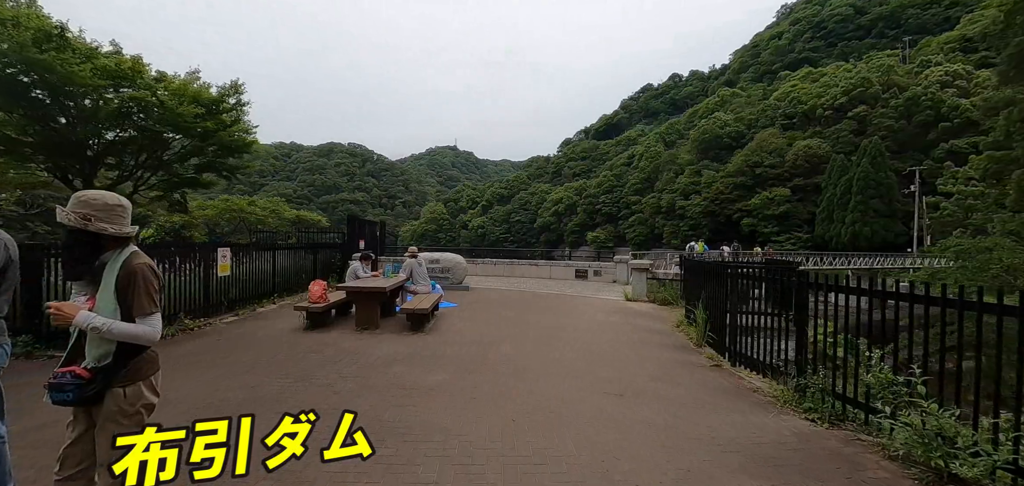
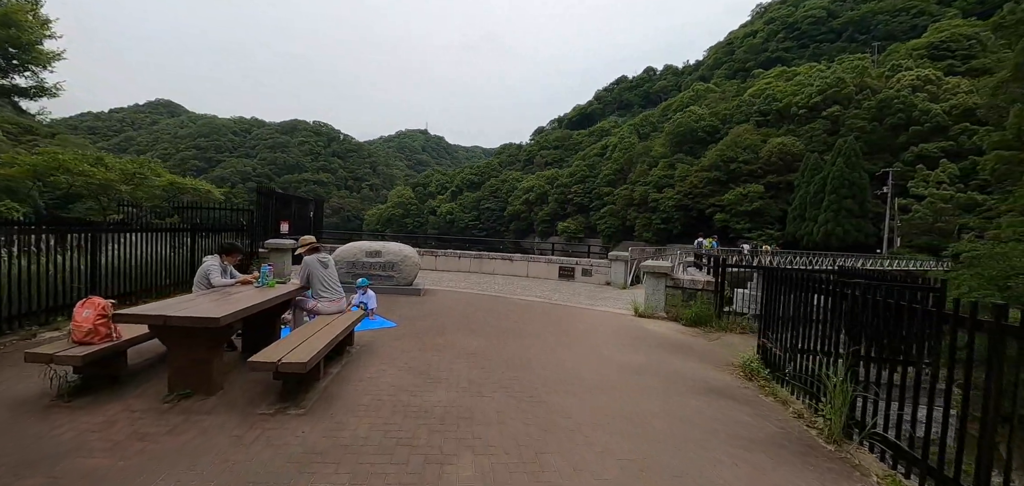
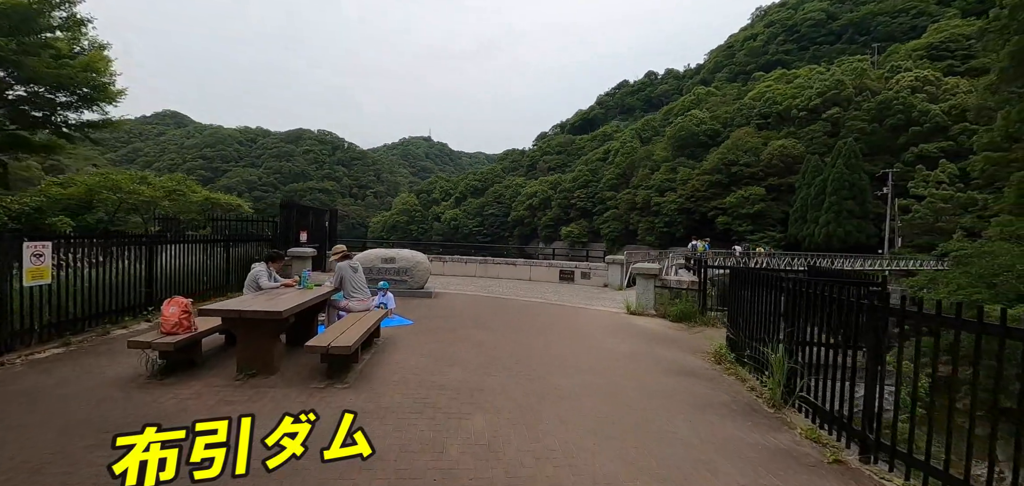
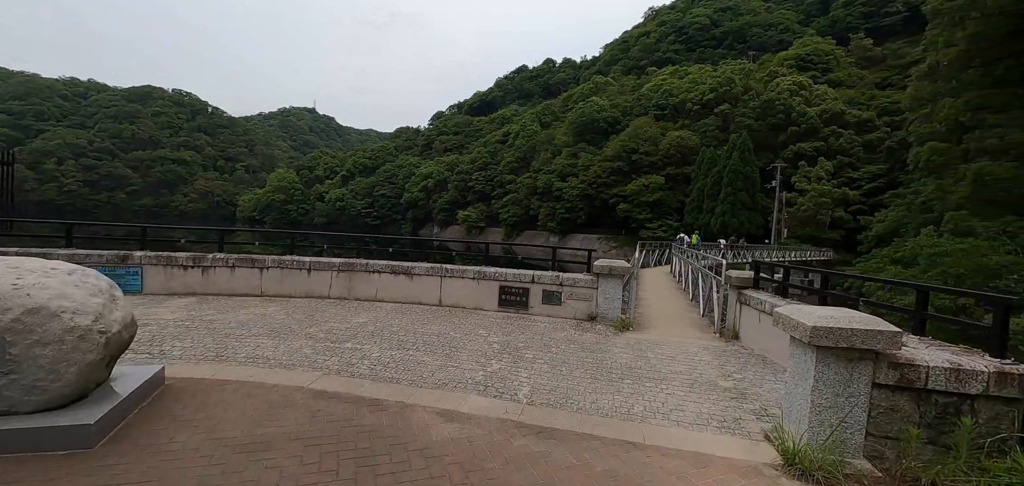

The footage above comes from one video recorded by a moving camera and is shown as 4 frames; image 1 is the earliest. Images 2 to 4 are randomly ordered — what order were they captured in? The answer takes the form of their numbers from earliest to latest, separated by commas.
3, 2, 4
